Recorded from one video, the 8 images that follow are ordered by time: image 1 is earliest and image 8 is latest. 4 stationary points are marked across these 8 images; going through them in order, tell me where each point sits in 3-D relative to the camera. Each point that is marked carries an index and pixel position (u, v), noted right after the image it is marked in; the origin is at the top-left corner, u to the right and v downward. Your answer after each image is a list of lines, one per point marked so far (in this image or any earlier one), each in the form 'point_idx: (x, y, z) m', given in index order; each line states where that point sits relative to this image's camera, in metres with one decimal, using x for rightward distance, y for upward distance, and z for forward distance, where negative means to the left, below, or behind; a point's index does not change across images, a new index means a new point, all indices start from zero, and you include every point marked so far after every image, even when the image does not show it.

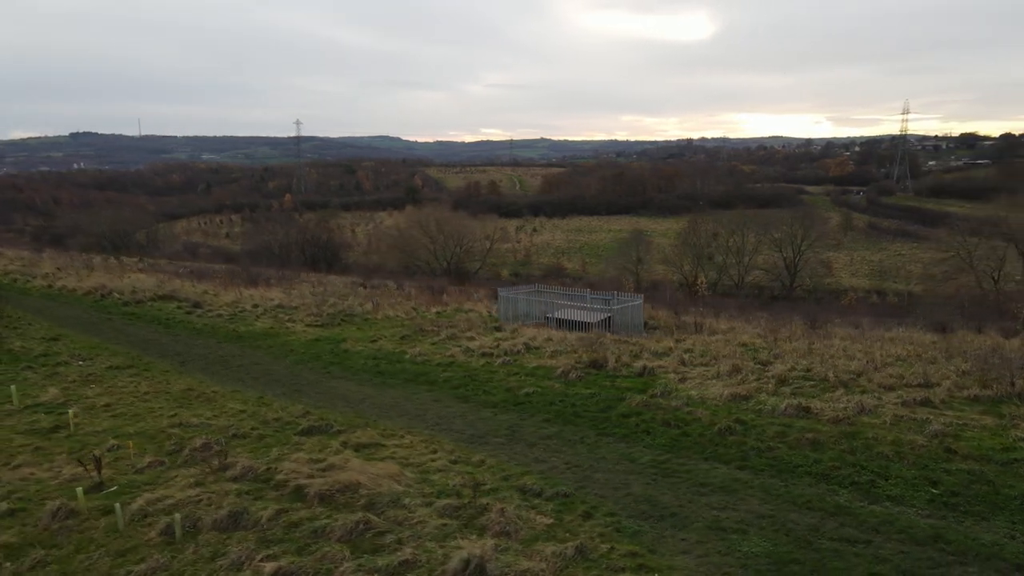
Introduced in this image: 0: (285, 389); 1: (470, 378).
0: (-4.1, -1.8, +13.3) m
1: (-0.7, -1.7, +13.3) m
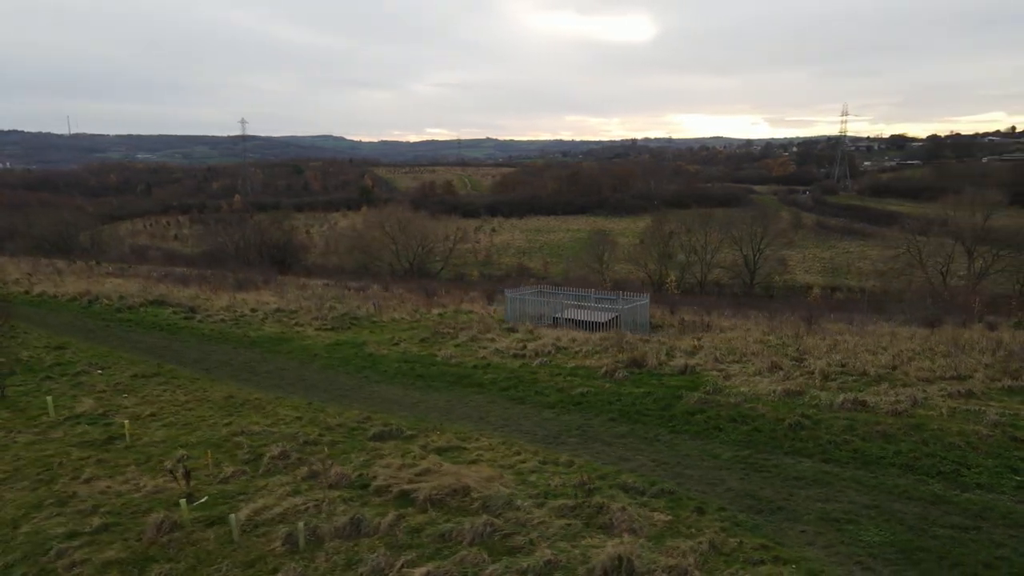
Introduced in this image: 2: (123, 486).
0: (-3.3, -1.9, +13.2) m
1: (+0.1, -1.7, +13.4) m
2: (-4.8, -2.4, +9.0) m
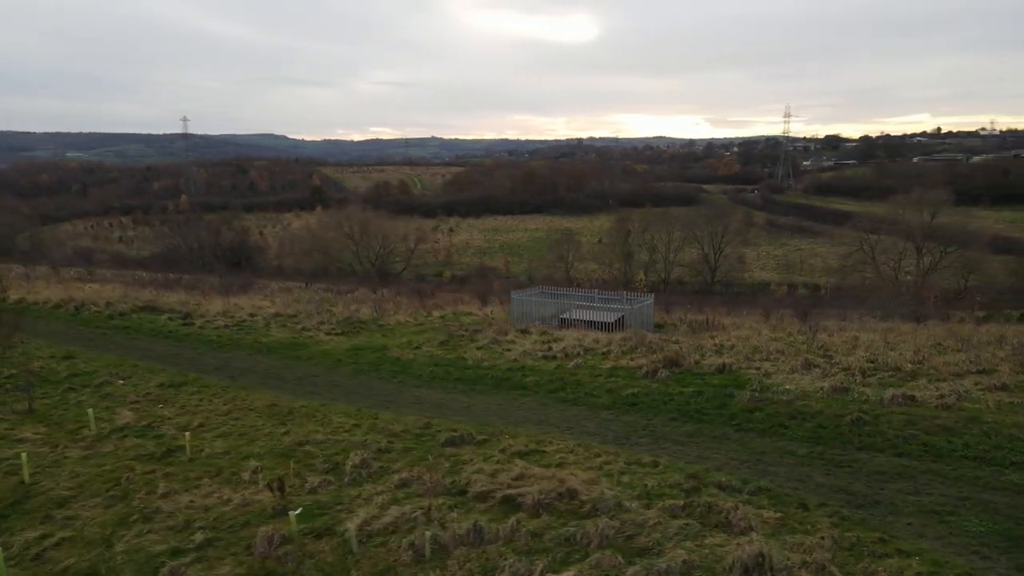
0: (-2.4, -2.0, +13.0) m
1: (+0.9, -1.7, +13.4) m
2: (-3.7, -2.5, +8.8) m
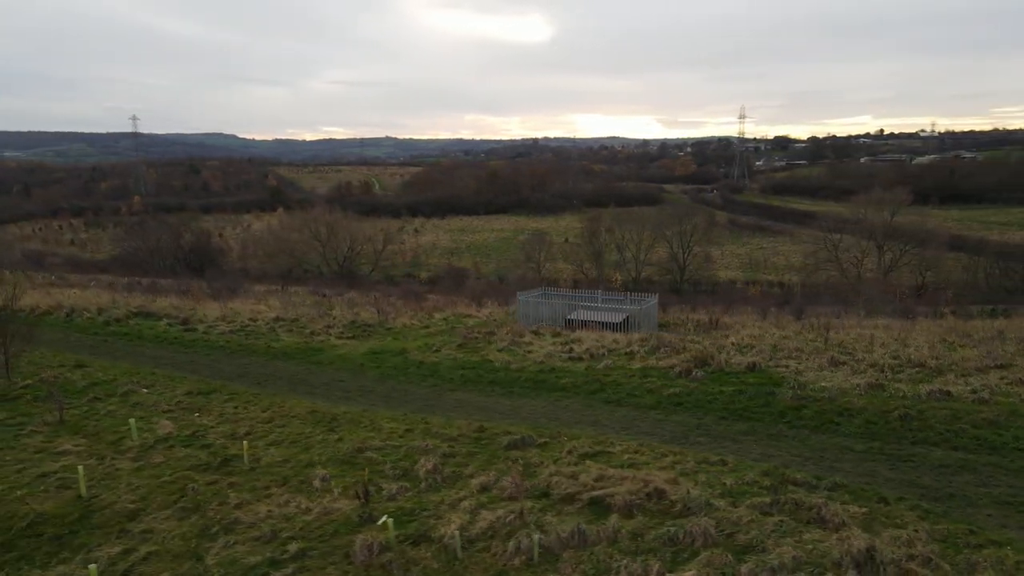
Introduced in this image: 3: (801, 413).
0: (-1.7, -2.1, +13.0) m
1: (+1.6, -1.8, +13.6) m
2: (-2.7, -2.6, +8.6) m
3: (+4.5, -1.9, +11.3) m
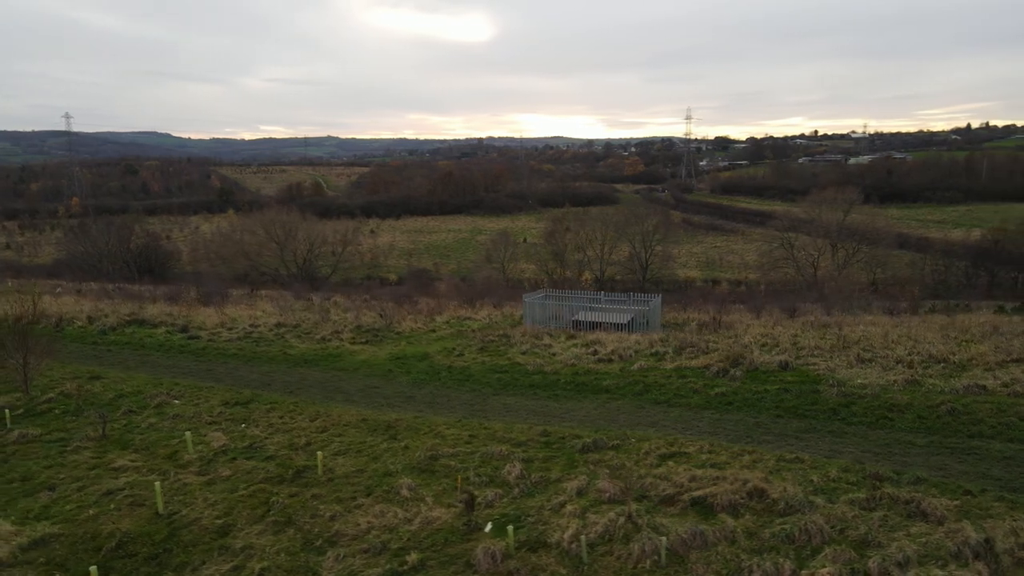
0: (-0.9, -2.2, +12.9) m
1: (+2.4, -1.8, +13.7) m
2: (-1.5, -2.7, +8.5) m
3: (+5.5, -2.0, +11.7) m
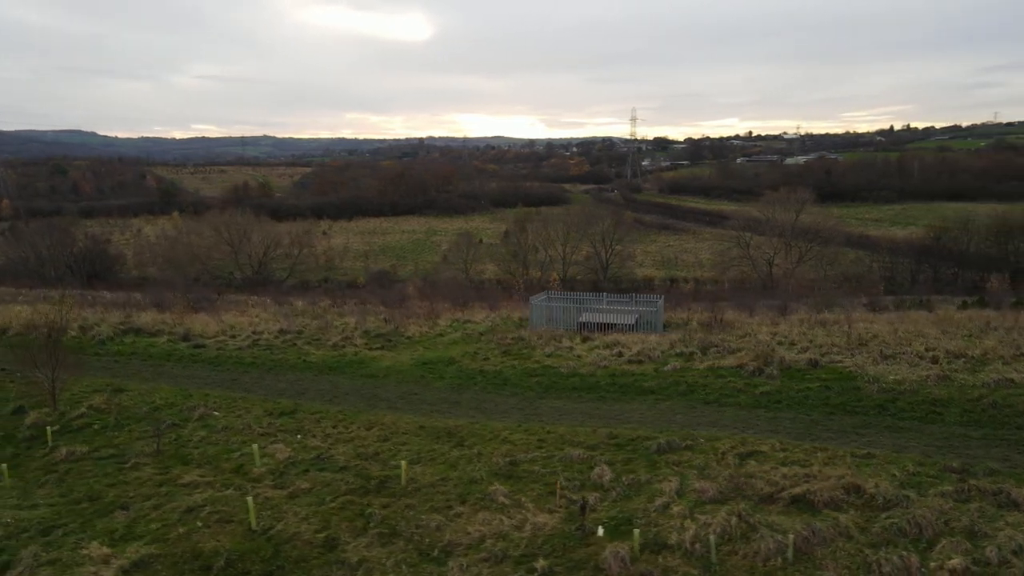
0: (+0.1, -2.2, +13.0) m
1: (+3.3, -1.9, +14.0) m
2: (-0.3, -2.8, +8.5) m
3: (+6.5, -2.0, +12.2) m
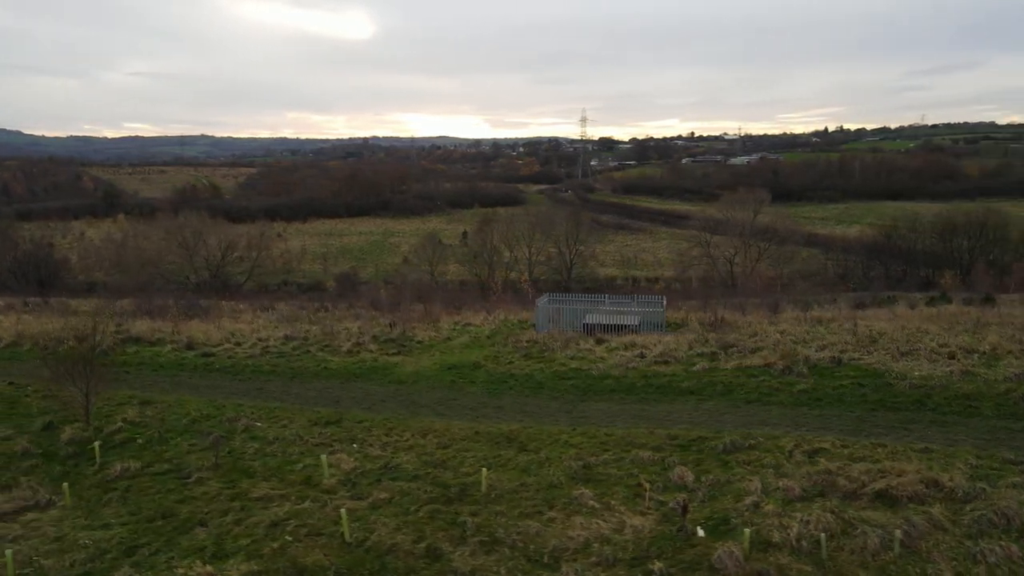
0: (+0.9, -2.3, +13.0) m
1: (+4.1, -1.9, +14.3) m
2: (+0.9, -2.9, +8.6) m
3: (+7.4, -2.0, +12.7) m
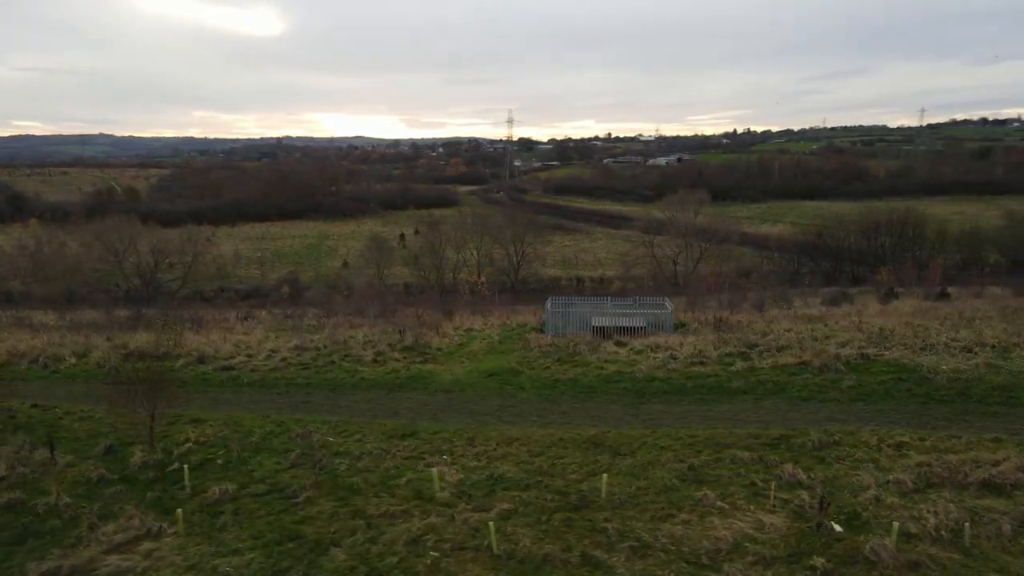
0: (+2.3, -2.4, +13.3) m
1: (+5.2, -2.0, +14.9) m
2: (+2.7, -3.0, +8.9) m
3: (+8.7, -2.0, +13.7) m
